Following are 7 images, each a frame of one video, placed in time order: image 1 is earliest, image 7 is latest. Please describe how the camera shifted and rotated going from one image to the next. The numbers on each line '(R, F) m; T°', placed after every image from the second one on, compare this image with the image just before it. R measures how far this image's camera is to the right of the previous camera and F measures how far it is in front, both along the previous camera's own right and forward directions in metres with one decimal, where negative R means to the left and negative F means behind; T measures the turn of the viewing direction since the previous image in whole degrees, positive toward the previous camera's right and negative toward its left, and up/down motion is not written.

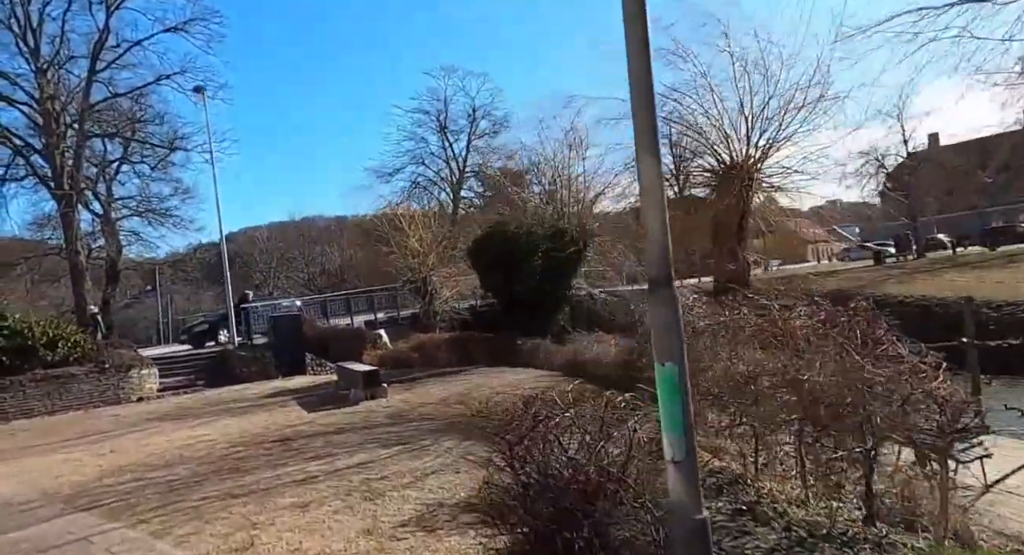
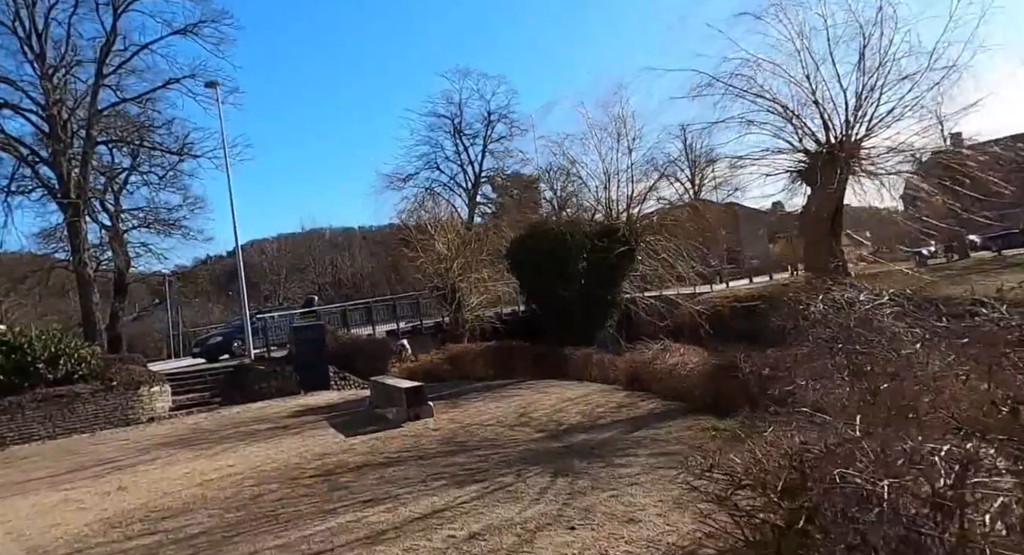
(-1.0, +1.7) m; -1°
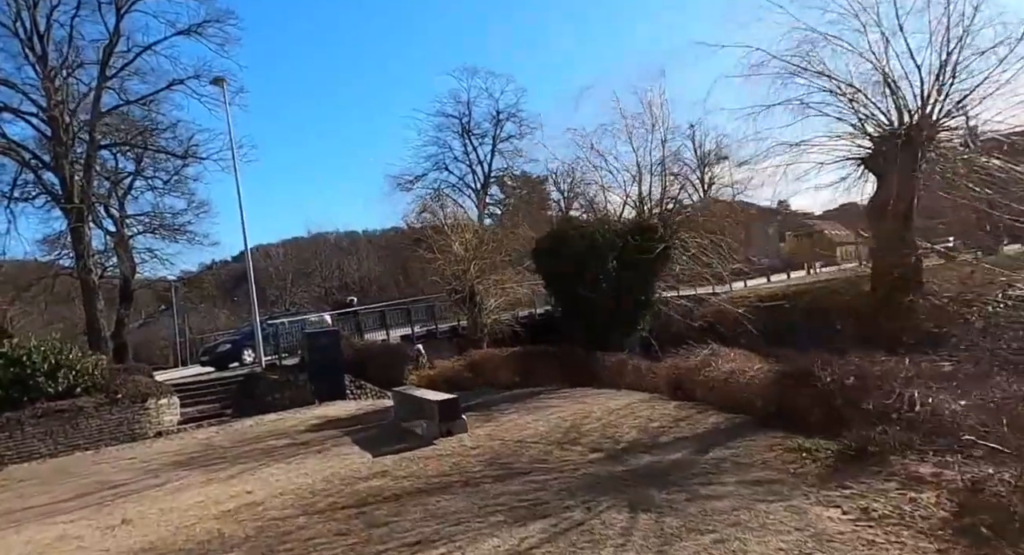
(-0.6, +1.0) m; 0°
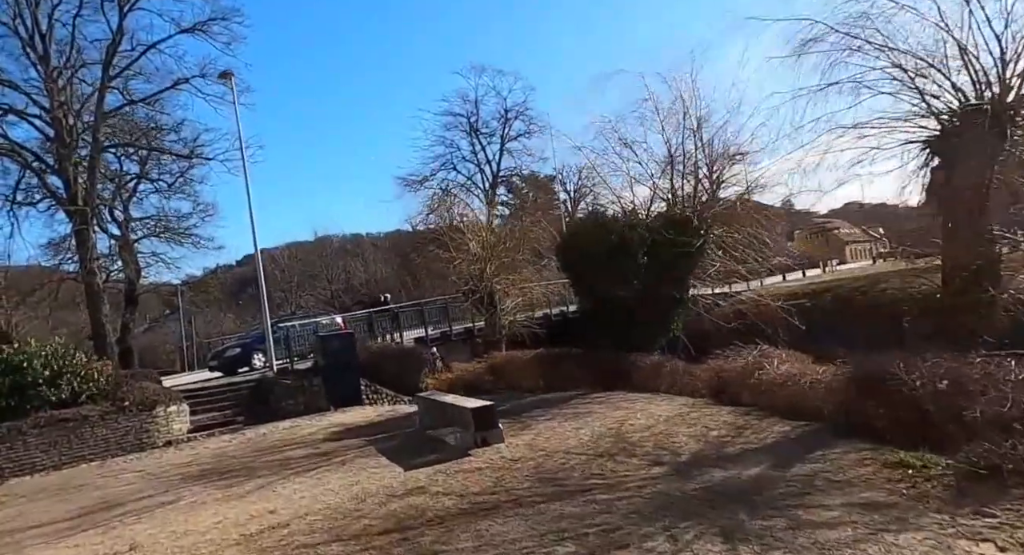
(-0.5, +0.8) m; 0°
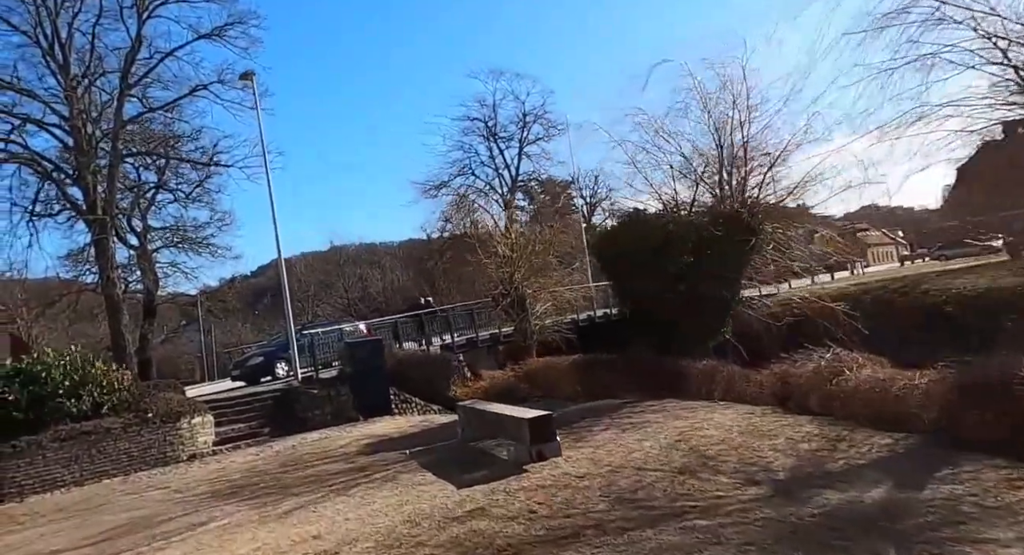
(-0.6, +0.8) m; -1°
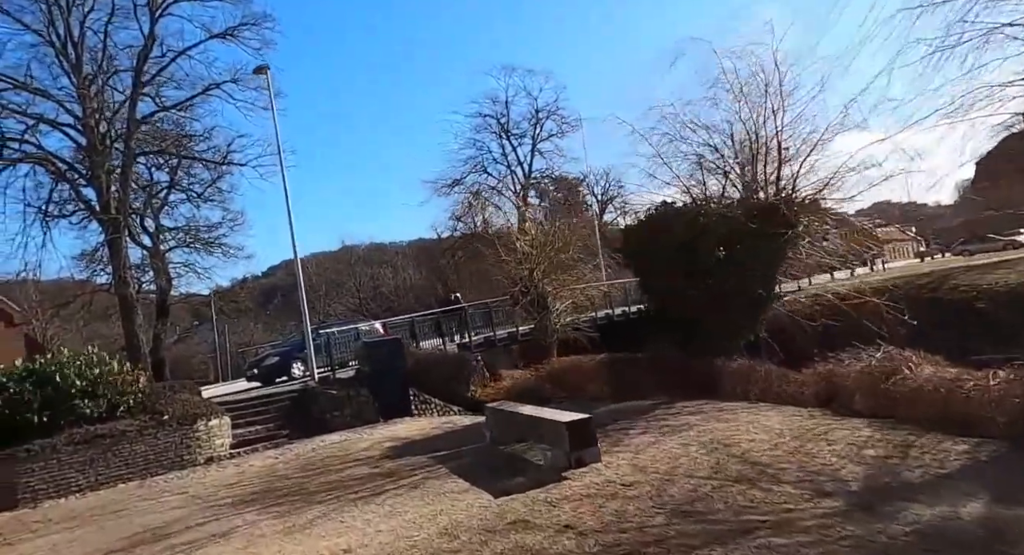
(-0.3, +0.5) m; -1°
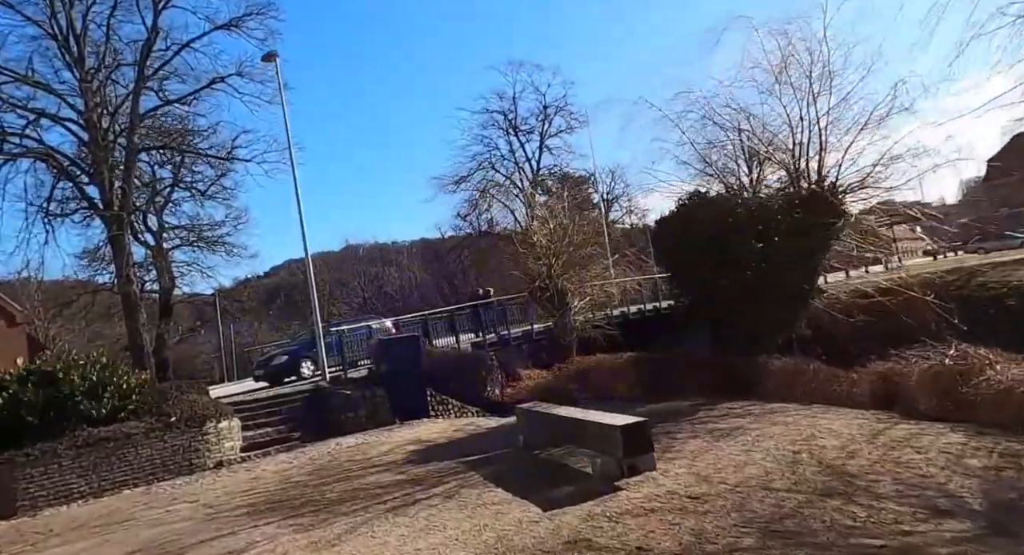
(-0.5, +0.8) m; 0°
